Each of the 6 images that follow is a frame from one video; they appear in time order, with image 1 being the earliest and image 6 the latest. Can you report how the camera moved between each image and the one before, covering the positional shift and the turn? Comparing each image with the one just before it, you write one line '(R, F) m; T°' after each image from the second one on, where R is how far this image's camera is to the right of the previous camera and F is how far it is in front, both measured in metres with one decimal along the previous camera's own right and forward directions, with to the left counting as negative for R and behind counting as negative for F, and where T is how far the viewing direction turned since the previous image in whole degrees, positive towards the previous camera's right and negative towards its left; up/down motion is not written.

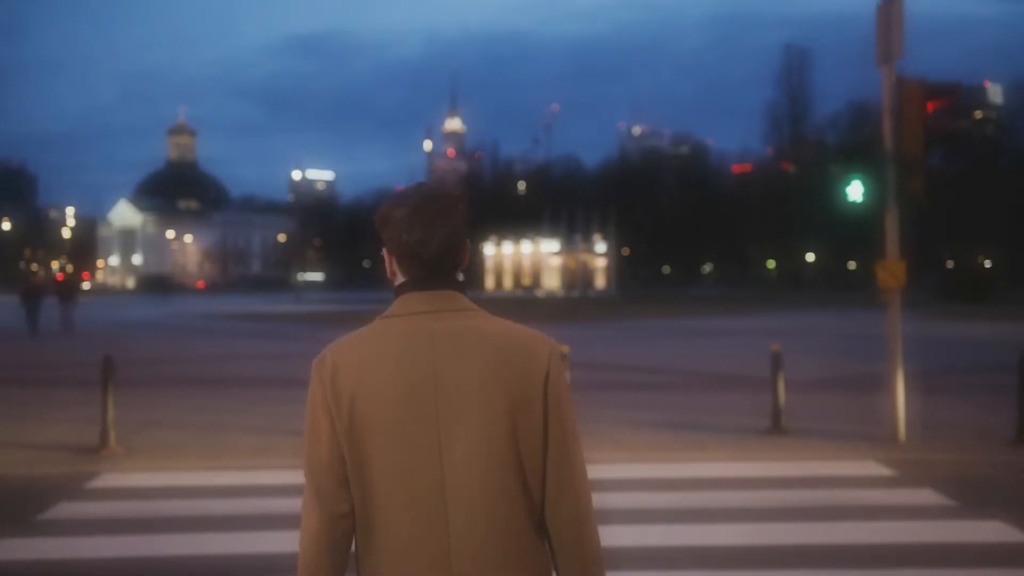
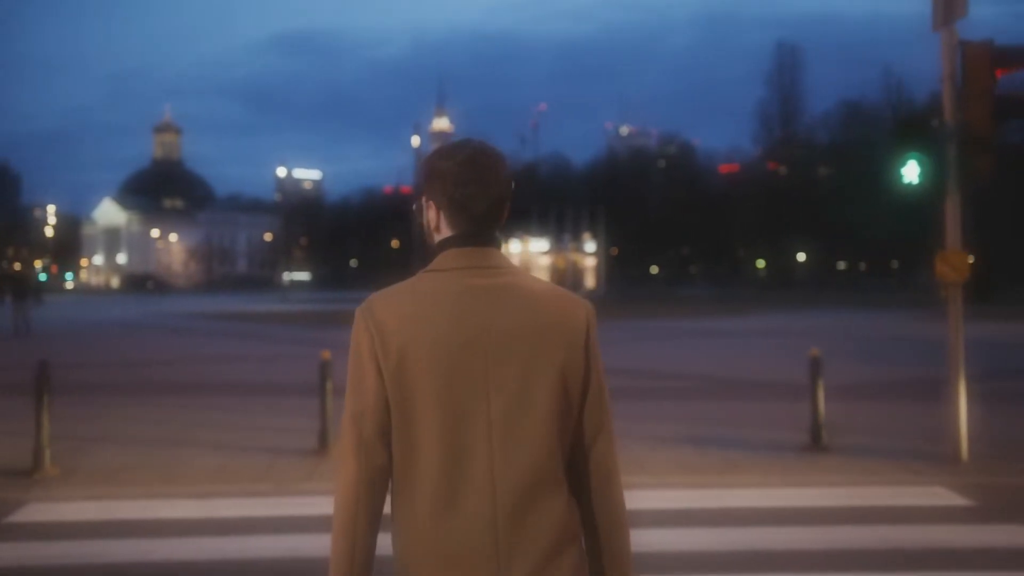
(-0.1, +1.5) m; +1°
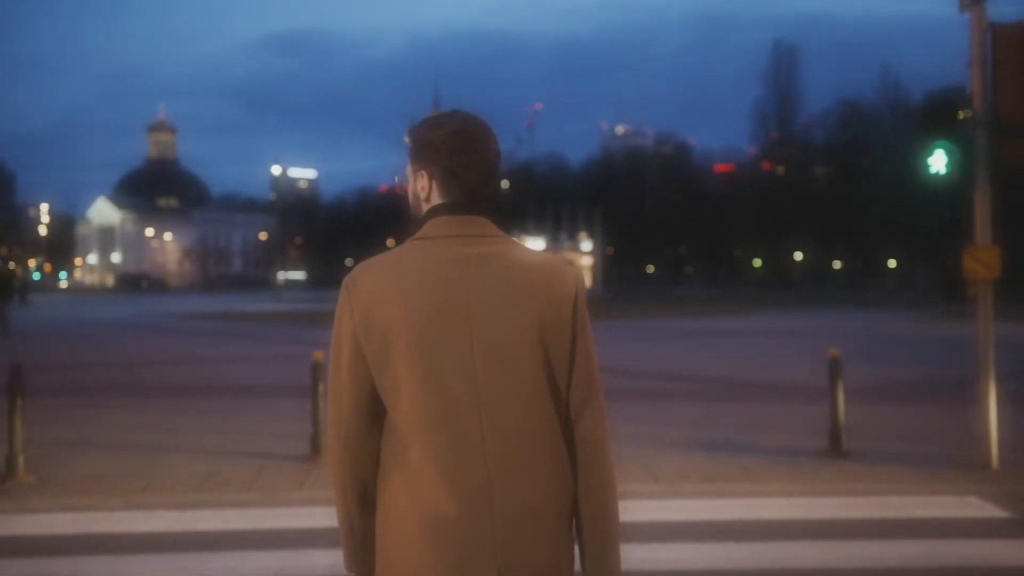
(-0.1, +0.5) m; 0°
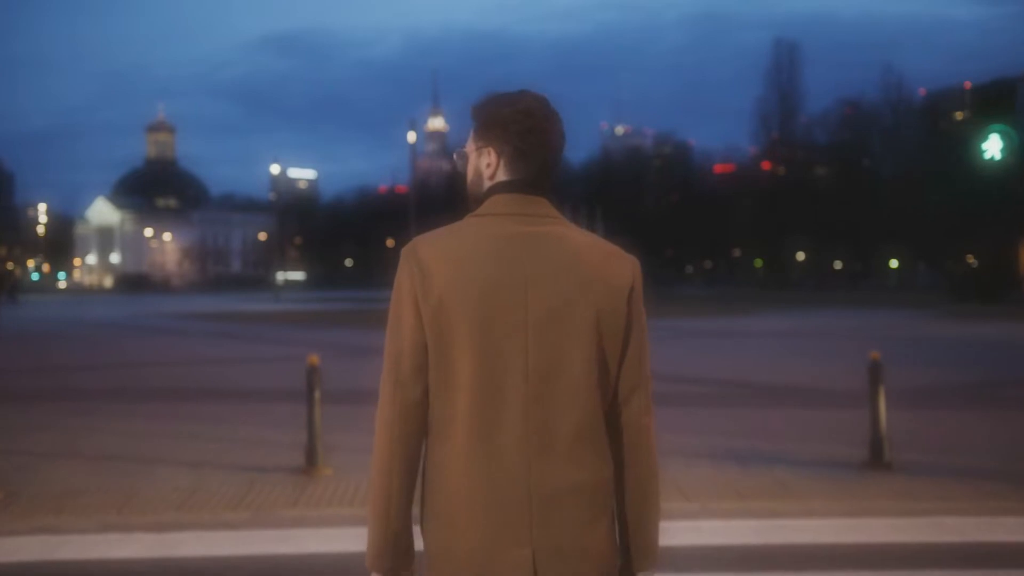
(-0.1, +0.8) m; 0°
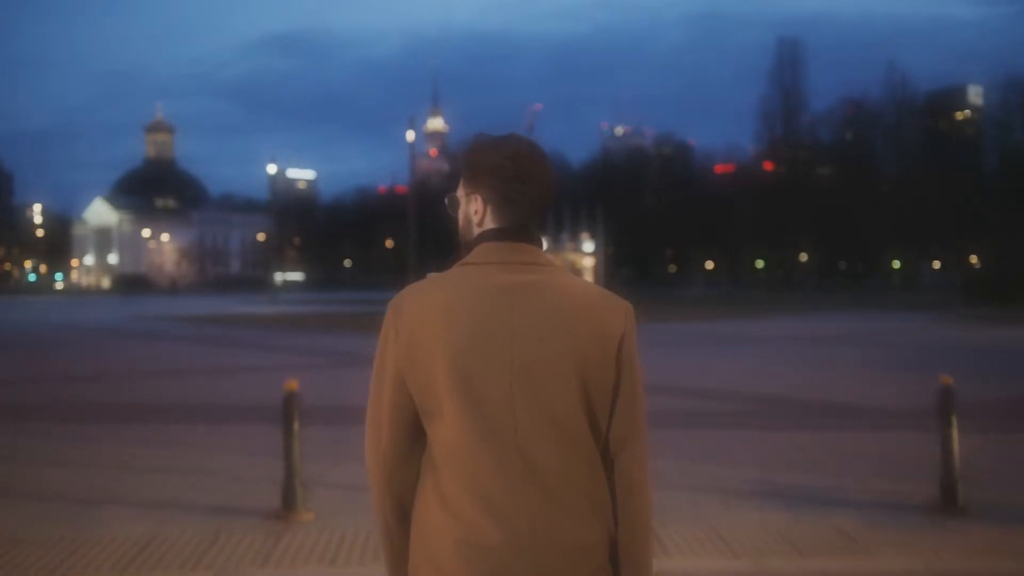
(-0.1, +1.3) m; 0°
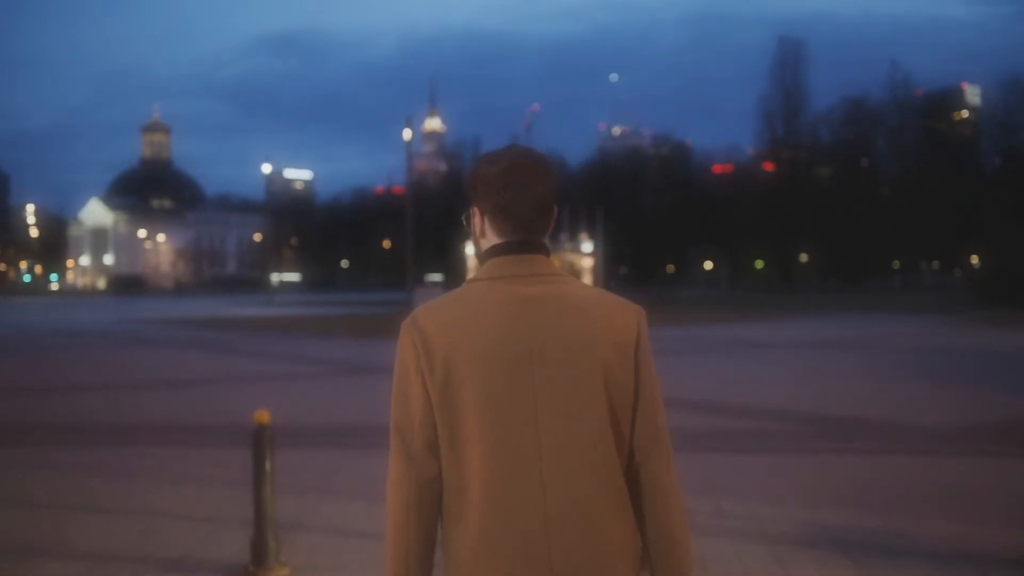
(-0.1, +1.2) m; 0°
